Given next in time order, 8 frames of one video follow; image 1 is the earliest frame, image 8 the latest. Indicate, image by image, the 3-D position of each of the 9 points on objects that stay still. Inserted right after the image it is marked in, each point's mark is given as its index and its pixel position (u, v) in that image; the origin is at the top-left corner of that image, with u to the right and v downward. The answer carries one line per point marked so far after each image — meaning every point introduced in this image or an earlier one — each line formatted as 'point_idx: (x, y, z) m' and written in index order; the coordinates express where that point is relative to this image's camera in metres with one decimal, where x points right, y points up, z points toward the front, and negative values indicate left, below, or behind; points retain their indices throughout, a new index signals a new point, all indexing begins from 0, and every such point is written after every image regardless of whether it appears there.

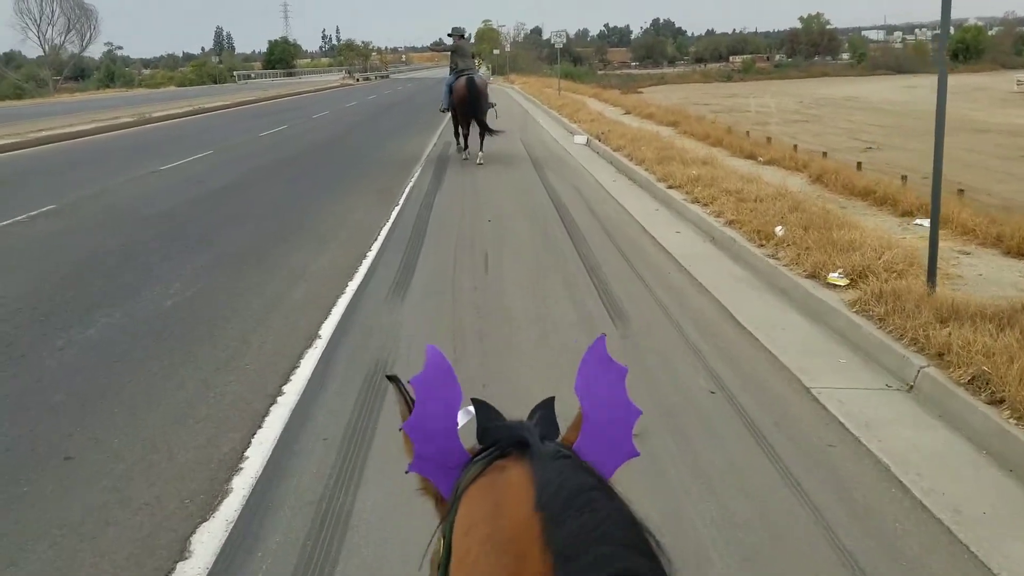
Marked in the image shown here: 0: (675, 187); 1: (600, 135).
0: (+2.1, +1.3, +11.9) m
1: (+1.8, +3.2, +19.0) m
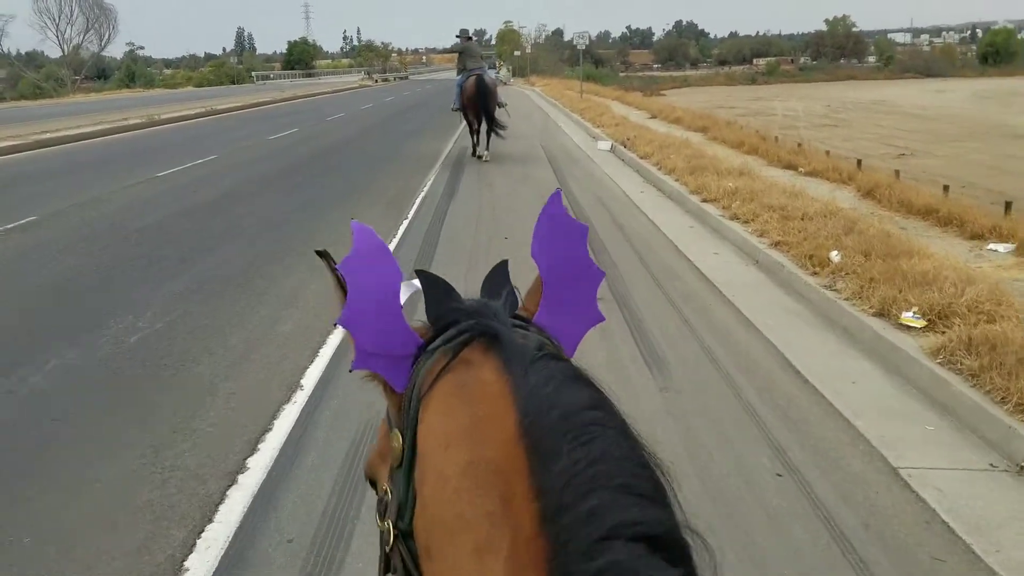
0: (+2.3, +1.0, +10.9) m
1: (+2.2, +2.9, +18.0) m
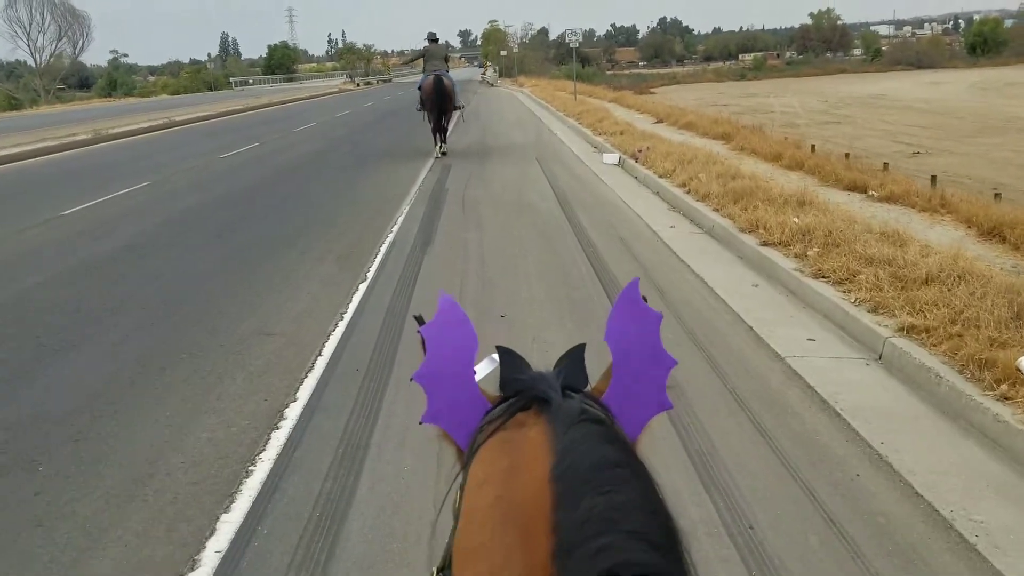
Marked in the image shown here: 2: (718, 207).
0: (+2.3, +0.4, +8.1) m
1: (+2.0, +2.2, +15.2) m
2: (+2.2, +0.9, +10.0) m
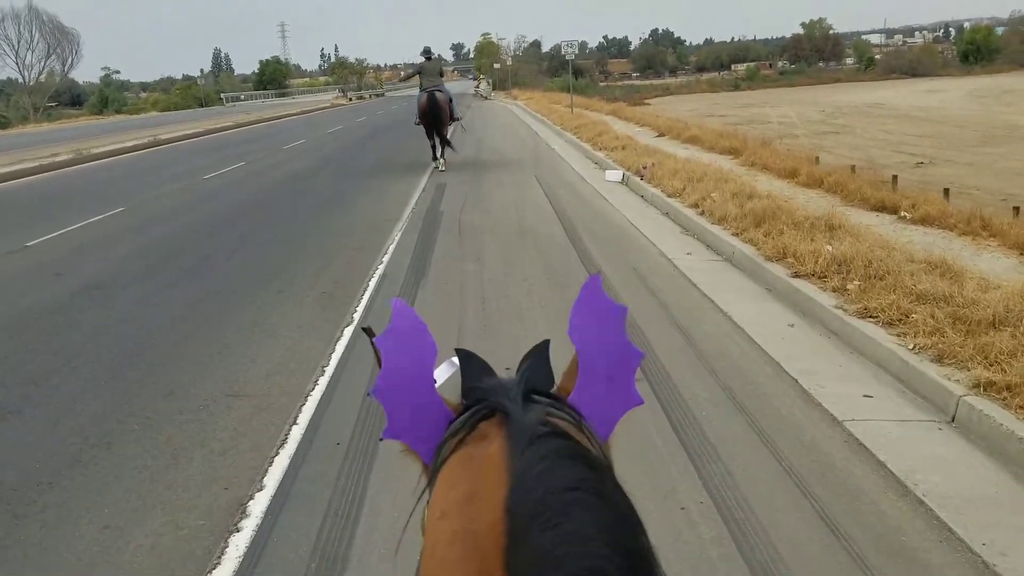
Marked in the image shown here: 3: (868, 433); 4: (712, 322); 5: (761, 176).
0: (+2.3, +0.1, +7.3) m
1: (+2.0, +1.8, +14.5) m
2: (+2.2, +0.6, +9.2) m
3: (+1.8, -0.7, +4.6) m
4: (+1.4, -0.3, +6.6) m
5: (+3.4, +1.5, +12.7) m
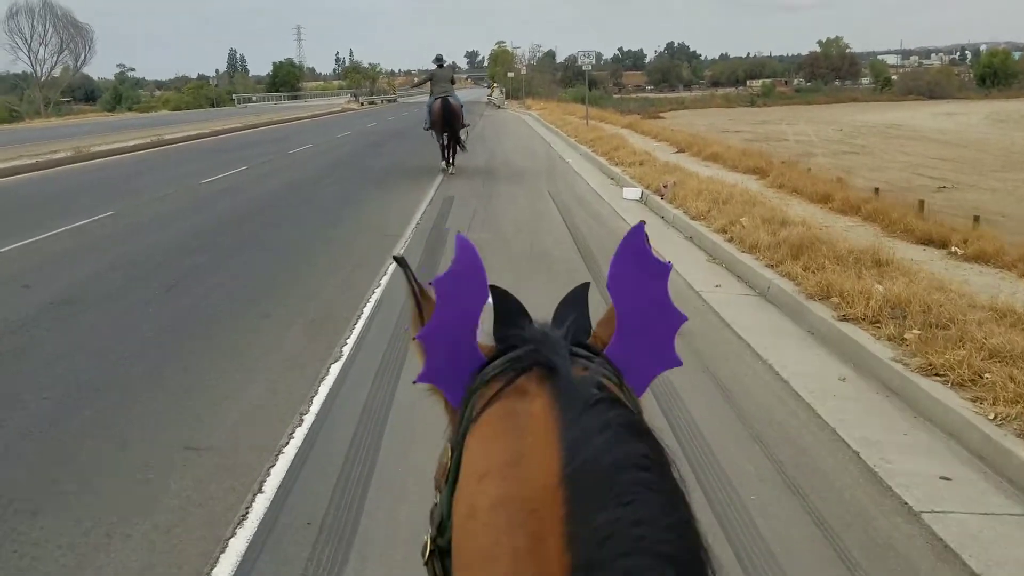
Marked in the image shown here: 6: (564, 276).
0: (+2.4, -0.2, +6.5) m
1: (+2.2, +1.5, +13.7) m
2: (+2.4, +0.2, +8.4) m
3: (+1.8, -1.0, +3.8) m
4: (+1.5, -0.5, +5.8) m
5: (+3.6, +1.1, +11.9) m
6: (+0.5, +0.1, +8.9) m
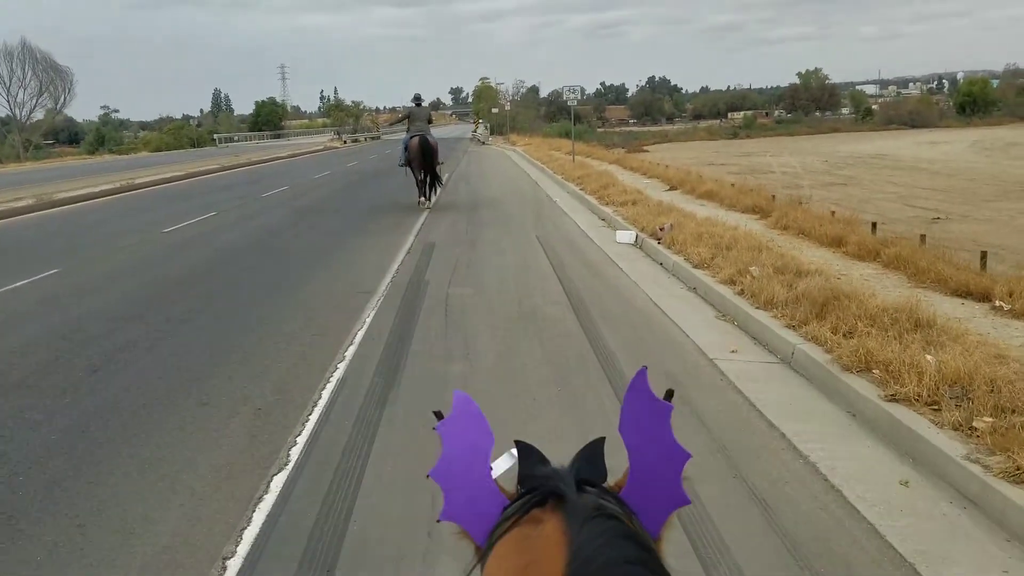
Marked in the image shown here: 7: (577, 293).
0: (+2.3, -0.7, +5.4) m
1: (+2.0, +0.8, +12.7) m
2: (+2.2, -0.3, +7.3) m
3: (+1.8, -1.3, +2.7) m
4: (+1.4, -1.0, +4.7) m
5: (+3.4, +0.5, +10.9) m
6: (+0.4, -0.4, +7.9) m
7: (+0.7, 0.0, +9.6) m
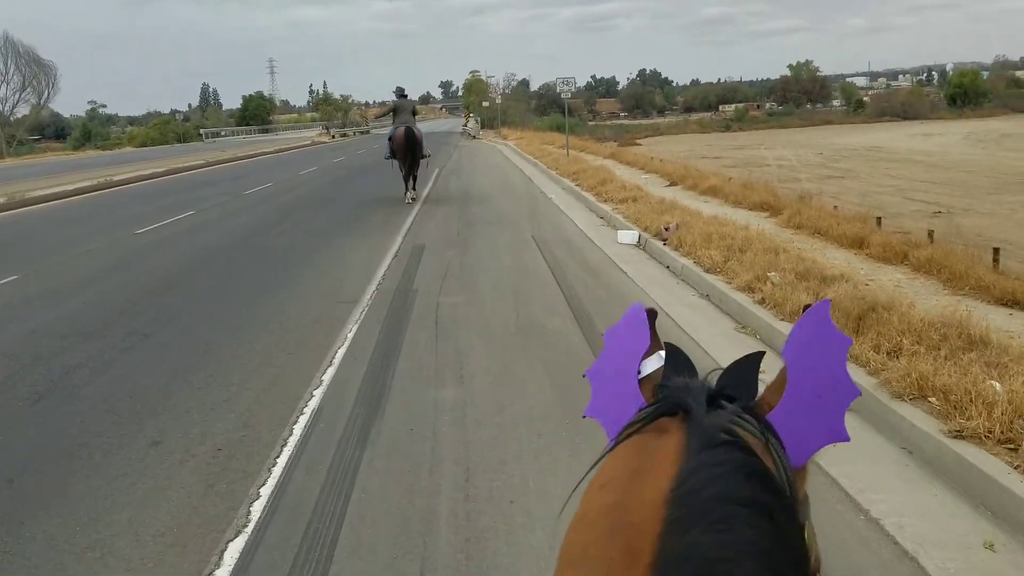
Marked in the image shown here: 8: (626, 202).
0: (+2.3, -0.7, +4.7) m
1: (+1.9, +0.7, +11.9) m
2: (+2.2, -0.4, +6.6) m
3: (+1.8, -1.4, +1.9) m
4: (+1.4, -1.1, +4.0) m
5: (+3.4, +0.5, +10.2) m
6: (+0.4, -0.5, +7.1) m
7: (+0.6, -0.1, +8.8) m
8: (+1.9, +1.4, +15.3) m
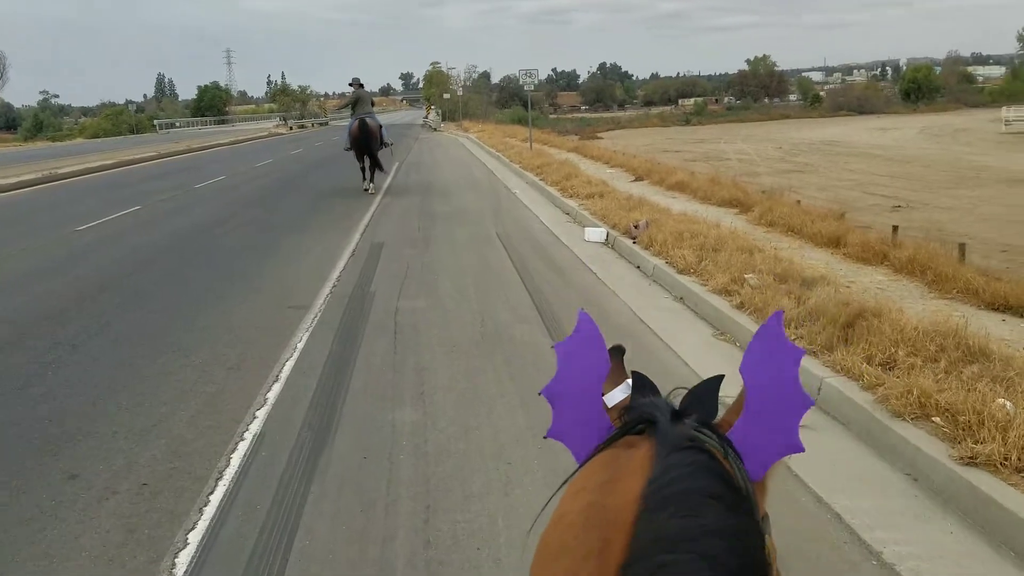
0: (+2.2, -0.8, +4.2) m
1: (+1.5, +0.7, +11.4) m
2: (+2.0, -0.4, +6.1) m
3: (+1.8, -1.5, +1.5) m
4: (+1.3, -1.1, +3.5) m
5: (+3.0, +0.5, +9.8) m
6: (+0.1, -0.6, +6.6) m
7: (+0.3, -0.1, +8.3) m
8: (+1.3, +1.5, +14.8) m
